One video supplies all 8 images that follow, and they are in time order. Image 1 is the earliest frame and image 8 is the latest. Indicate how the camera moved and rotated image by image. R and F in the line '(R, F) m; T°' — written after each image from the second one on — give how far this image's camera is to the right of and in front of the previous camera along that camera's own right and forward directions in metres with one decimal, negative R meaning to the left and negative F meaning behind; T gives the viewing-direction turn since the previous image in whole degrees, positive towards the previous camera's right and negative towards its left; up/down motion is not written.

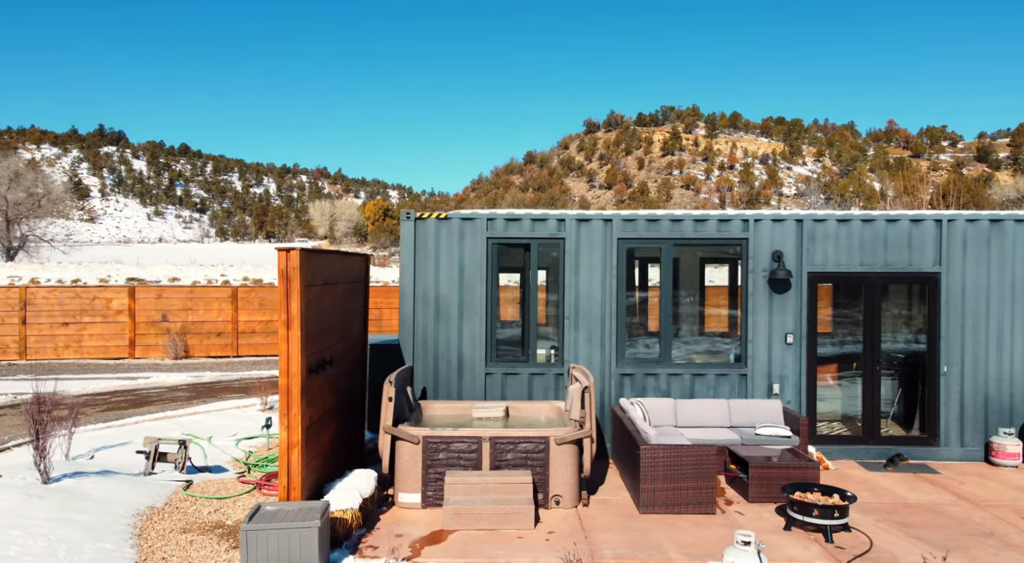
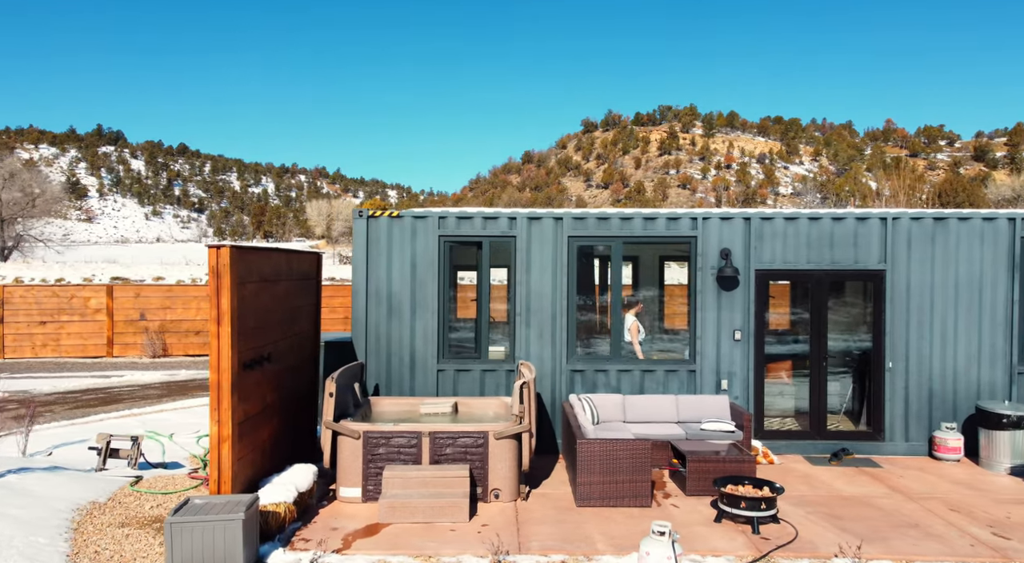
(+0.5, -0.1) m; 0°
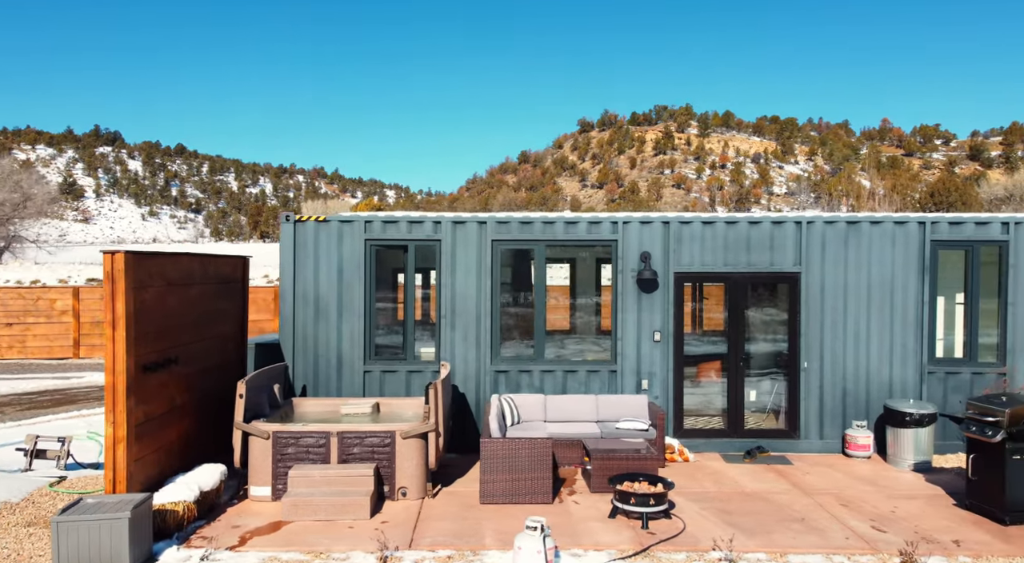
(+0.8, -0.2) m; +1°
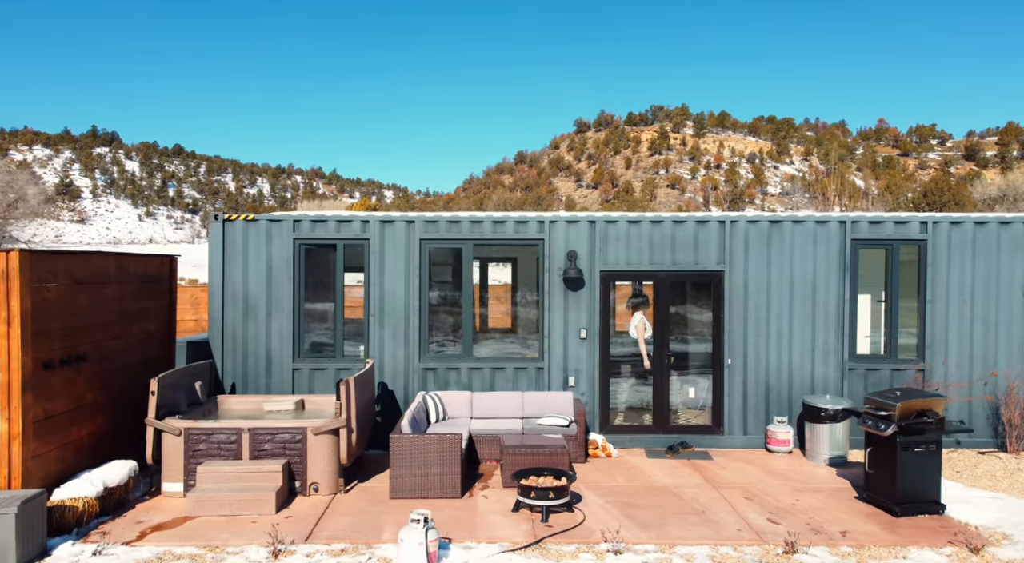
(+0.8, -0.1) m; +1°
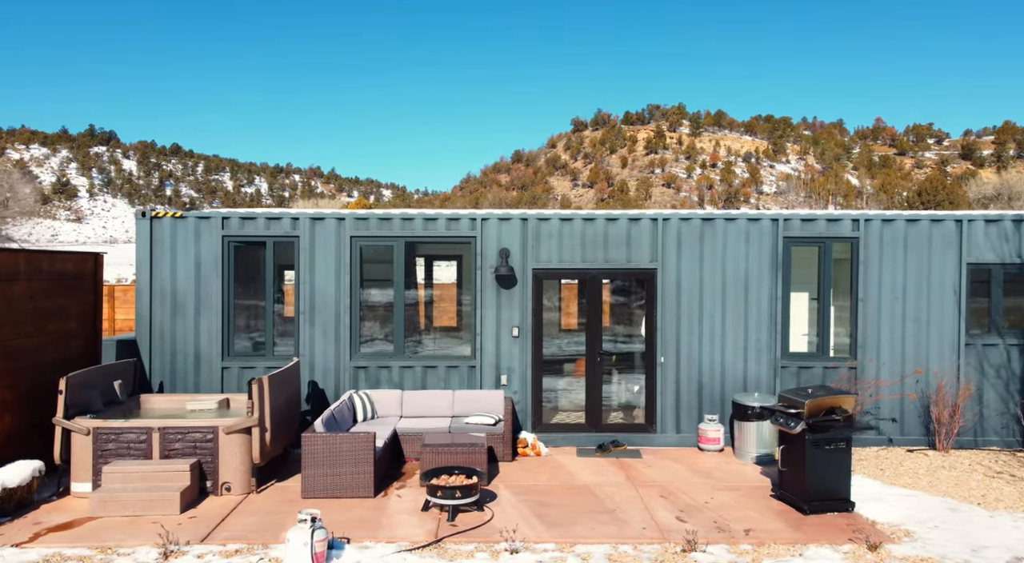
(+0.7, 0.0) m; +1°
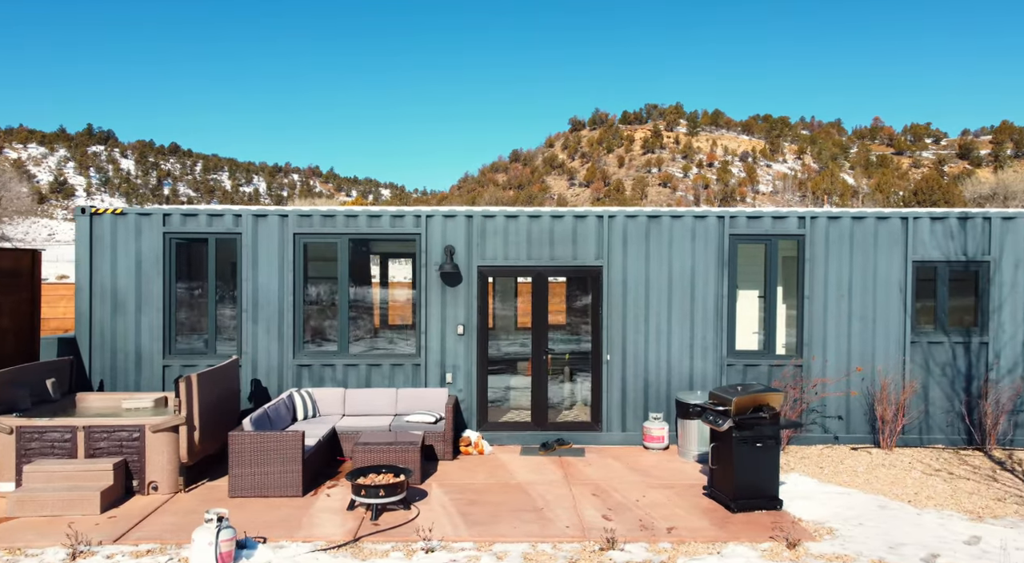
(+0.6, 0.0) m; +1°
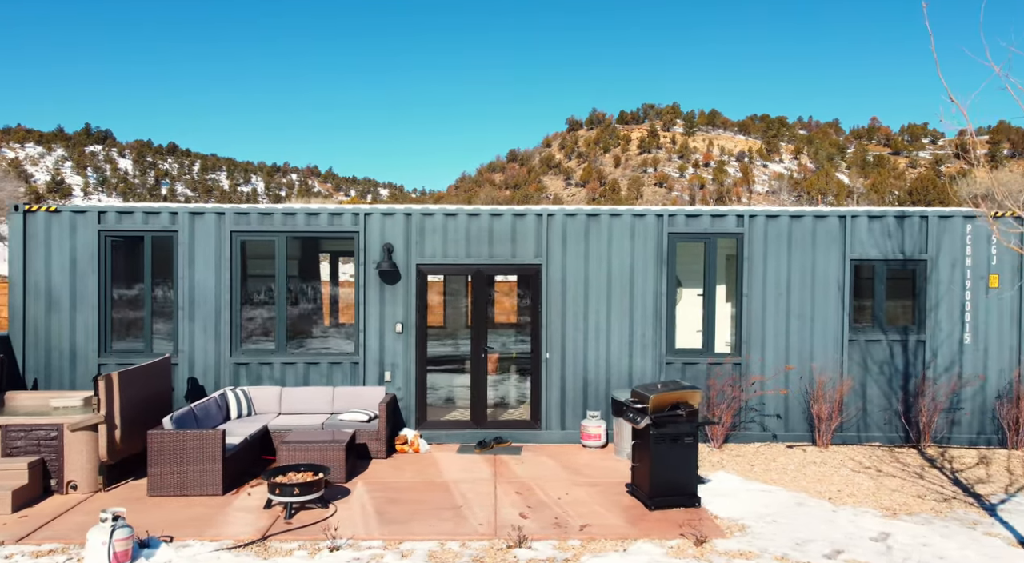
(+0.6, 0.0) m; +1°
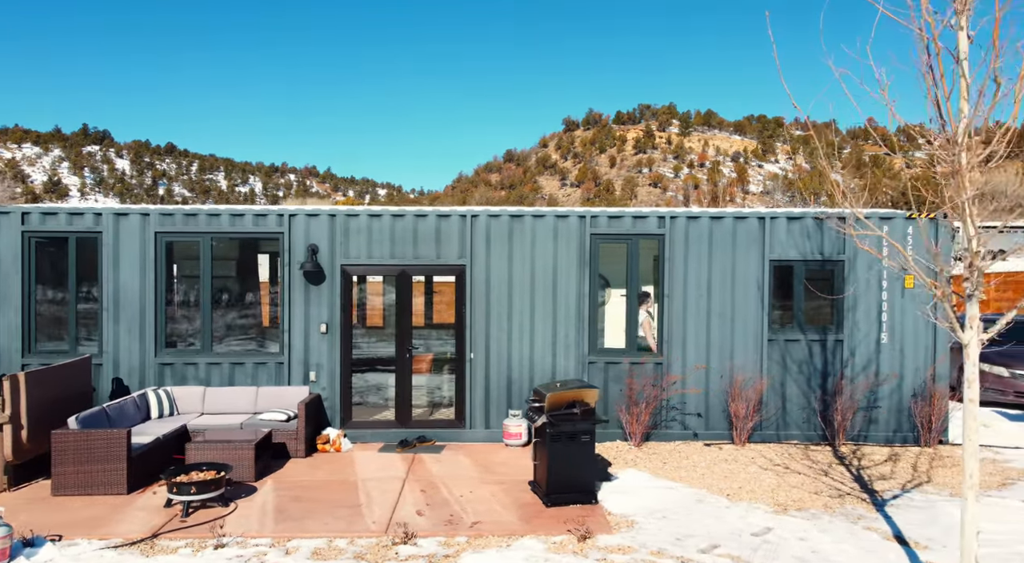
(+0.8, -0.1) m; +1°
